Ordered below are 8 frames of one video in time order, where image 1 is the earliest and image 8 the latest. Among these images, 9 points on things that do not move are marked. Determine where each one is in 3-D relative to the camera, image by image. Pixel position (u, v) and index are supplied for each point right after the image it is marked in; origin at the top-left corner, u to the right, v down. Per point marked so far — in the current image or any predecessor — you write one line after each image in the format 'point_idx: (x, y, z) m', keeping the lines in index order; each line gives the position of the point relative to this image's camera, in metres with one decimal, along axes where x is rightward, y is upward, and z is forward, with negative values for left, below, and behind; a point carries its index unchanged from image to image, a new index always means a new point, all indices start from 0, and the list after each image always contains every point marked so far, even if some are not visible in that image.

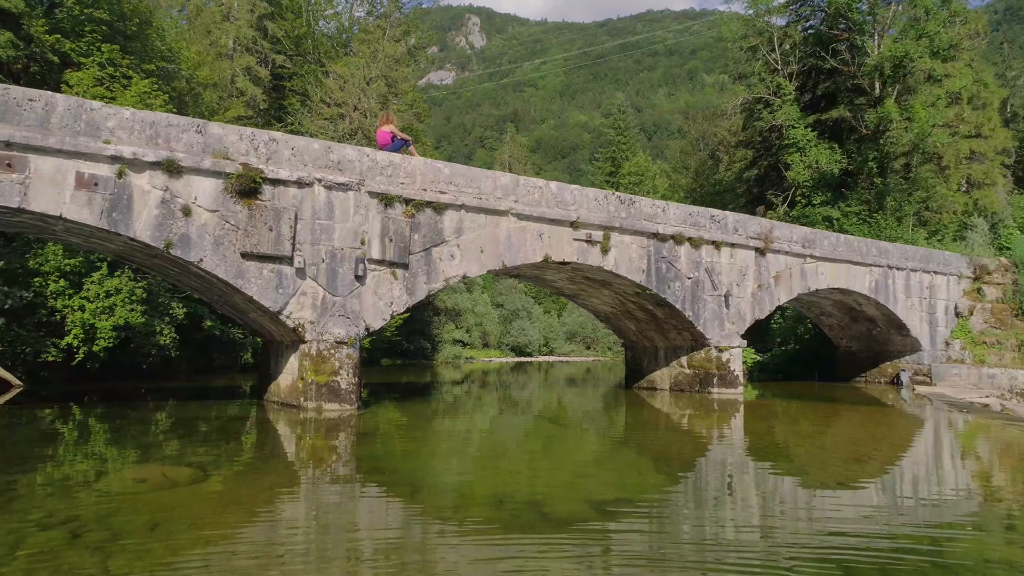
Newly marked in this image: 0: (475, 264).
0: (-0.3, +0.2, +8.2) m
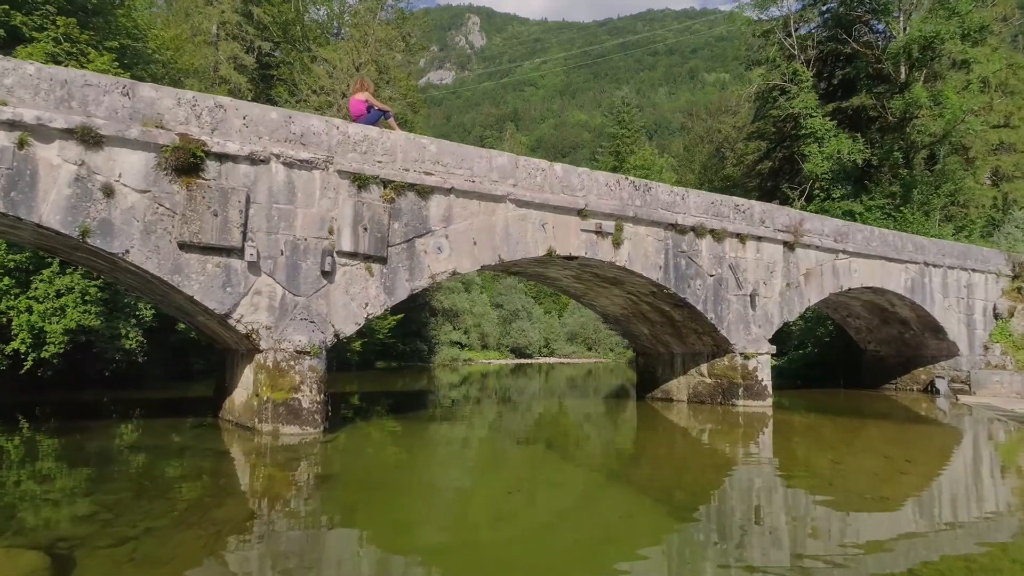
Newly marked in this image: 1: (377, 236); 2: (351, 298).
0: (-0.3, +0.2, +7.0) m
1: (-0.7, +0.3, +6.4) m
2: (-0.9, -0.1, +6.3) m
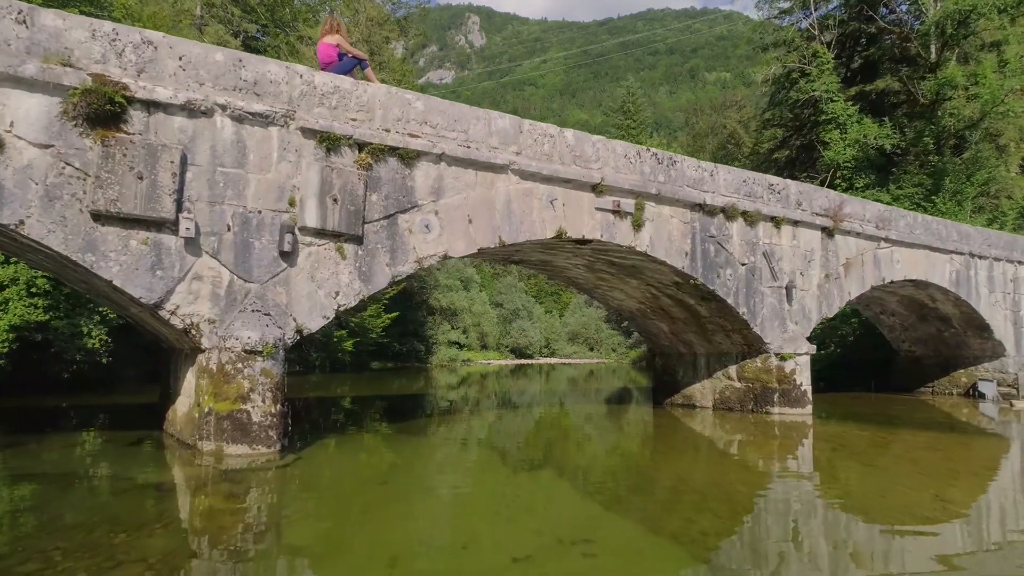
0: (-0.3, +0.2, +5.8) m
1: (-0.7, +0.4, +5.2) m
2: (-0.9, 0.0, +5.1) m
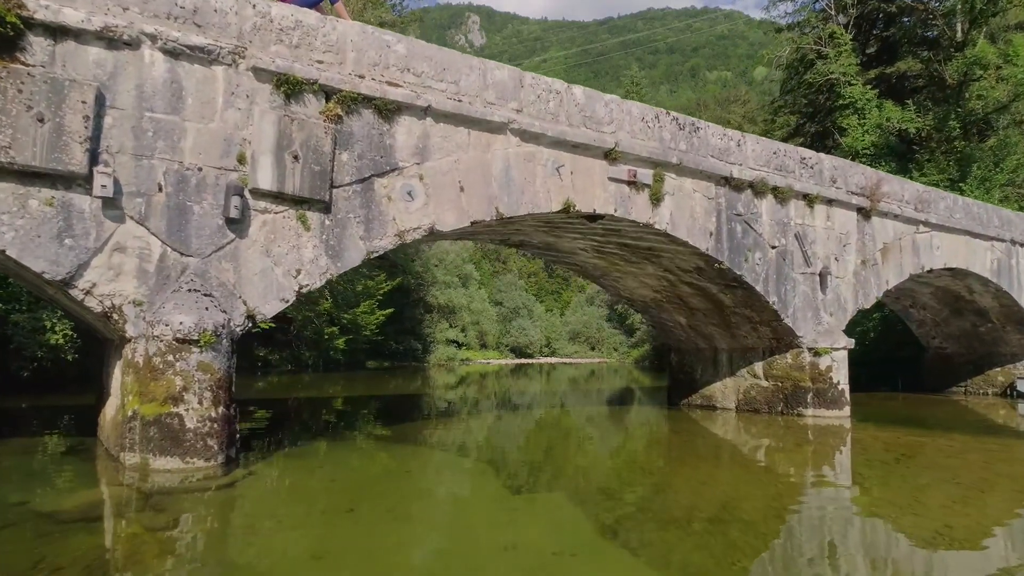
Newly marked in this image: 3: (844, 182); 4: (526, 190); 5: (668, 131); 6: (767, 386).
0: (-0.3, +0.3, +4.9) m
1: (-0.7, +0.4, +4.3) m
2: (-0.9, +0.1, +4.2) m
3: (+2.2, +0.7, +7.6) m
4: (+0.1, +0.4, +5.3) m
5: (+0.8, +0.8, +6.1) m
6: (+1.7, -0.6, +7.5) m
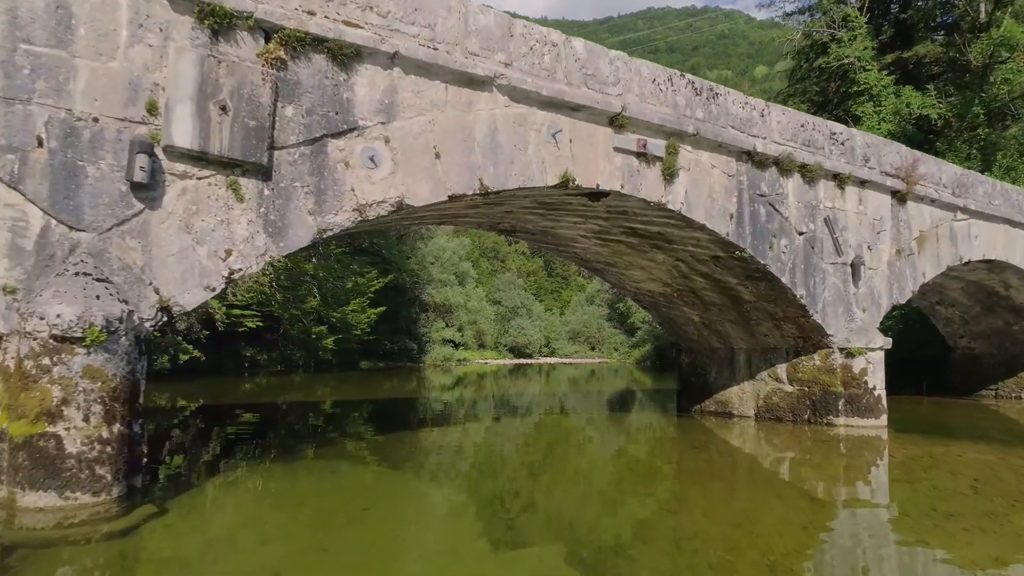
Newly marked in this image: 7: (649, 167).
0: (-0.3, +0.4, +4.0) m
1: (-0.8, +0.5, +3.4) m
2: (-0.9, +0.1, +3.3) m
3: (+2.2, +0.7, +6.8) m
4: (0.0, +0.5, +4.4) m
5: (+0.8, +0.9, +5.3) m
6: (+1.6, -0.6, +6.7) m
7: (+0.6, +0.5, +5.1) m
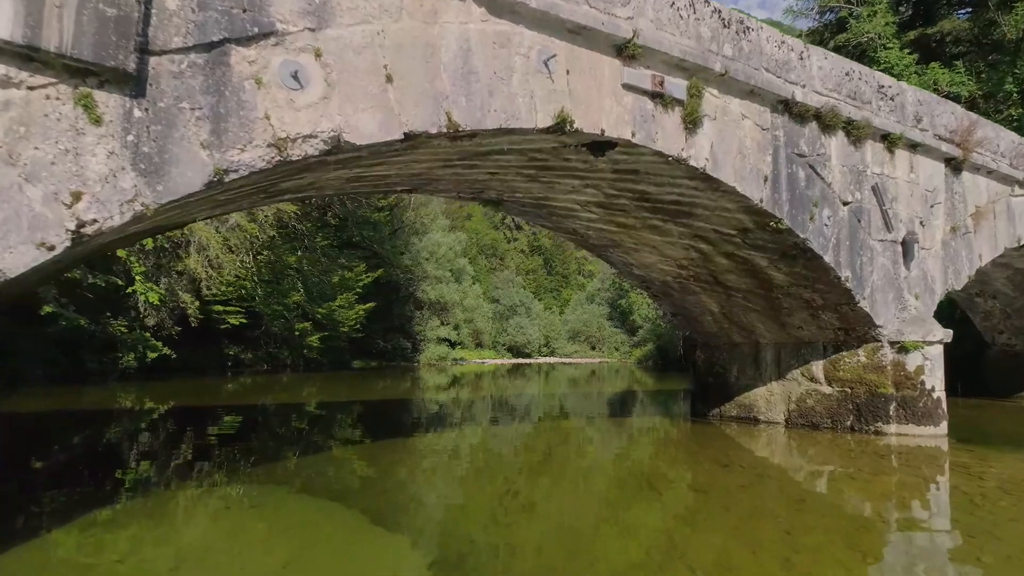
0: (-0.4, +0.5, +3.0) m
1: (-0.8, +0.6, +2.4) m
2: (-1.0, +0.2, +2.3) m
3: (+2.1, +0.8, +5.7) m
4: (0.0, +0.6, +3.4) m
5: (+0.7, +1.0, +4.2) m
6: (+1.6, -0.5, +5.7) m
7: (+0.5, +0.6, +4.0) m
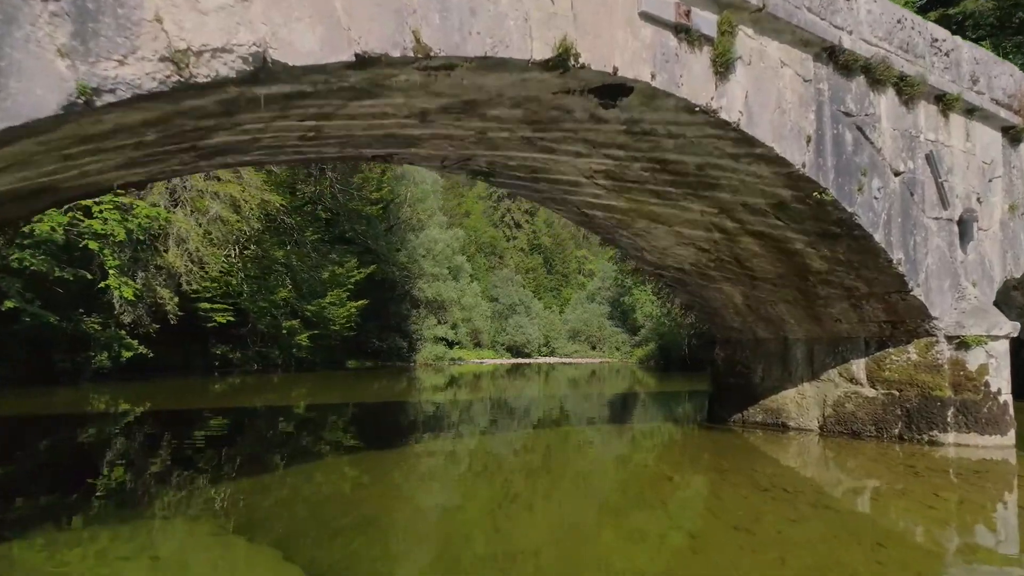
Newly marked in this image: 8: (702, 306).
0: (-0.4, +0.5, +2.2) m
1: (-0.9, +0.6, +1.6) m
2: (-1.0, +0.3, +1.5) m
3: (+2.1, +0.9, +5.0) m
4: (-0.1, +0.6, +2.6) m
5: (+0.7, +1.0, +3.5) m
6: (+1.5, -0.5, +4.9) m
7: (+0.5, +0.7, +3.3) m
8: (+1.0, -0.1, +6.1) m
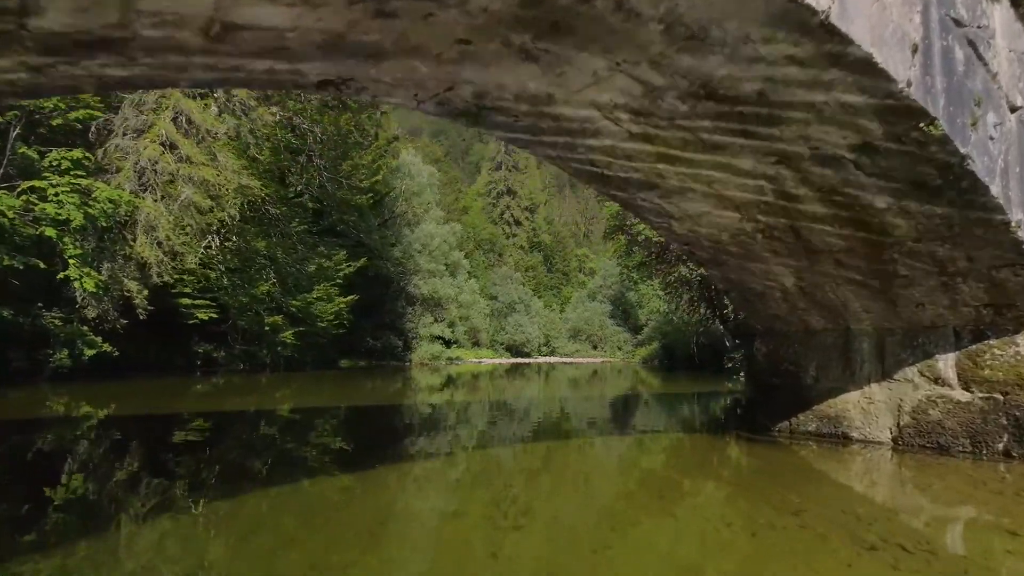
0: (-0.4, +0.6, +1.2) m
1: (-0.9, +0.7, +0.6) m
2: (-1.0, +0.4, +0.5) m
3: (+2.1, +1.0, +4.0) m
4: (-0.1, +0.7, +1.6) m
5: (+0.7, +1.1, +2.5) m
6: (+1.5, -0.4, +3.9) m
7: (+0.5, +0.8, +2.3) m
8: (+1.0, 0.0, +5.1) m
